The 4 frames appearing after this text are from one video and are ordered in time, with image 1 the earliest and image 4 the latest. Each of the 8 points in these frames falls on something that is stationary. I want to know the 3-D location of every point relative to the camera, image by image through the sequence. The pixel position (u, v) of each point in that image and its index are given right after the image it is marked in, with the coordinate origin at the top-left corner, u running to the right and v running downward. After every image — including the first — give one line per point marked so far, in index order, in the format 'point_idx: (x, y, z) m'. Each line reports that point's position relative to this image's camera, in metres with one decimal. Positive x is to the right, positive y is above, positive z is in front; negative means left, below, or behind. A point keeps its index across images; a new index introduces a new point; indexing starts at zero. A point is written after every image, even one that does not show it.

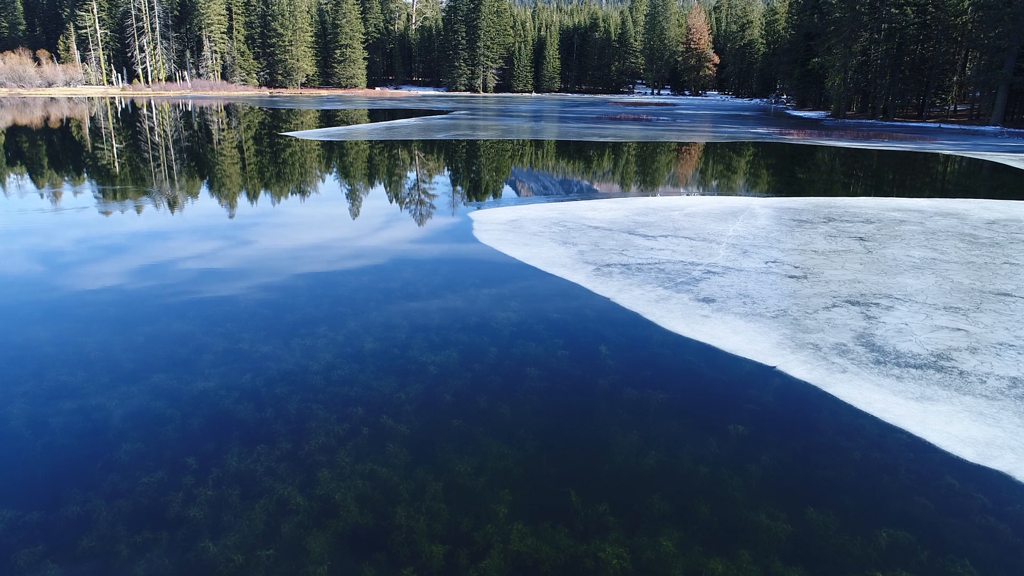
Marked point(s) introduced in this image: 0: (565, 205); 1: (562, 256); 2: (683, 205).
0: (+0.8, +1.2, +10.8) m
1: (+0.5, +0.3, +8.0) m
2: (+2.4, +1.1, +10.1) m
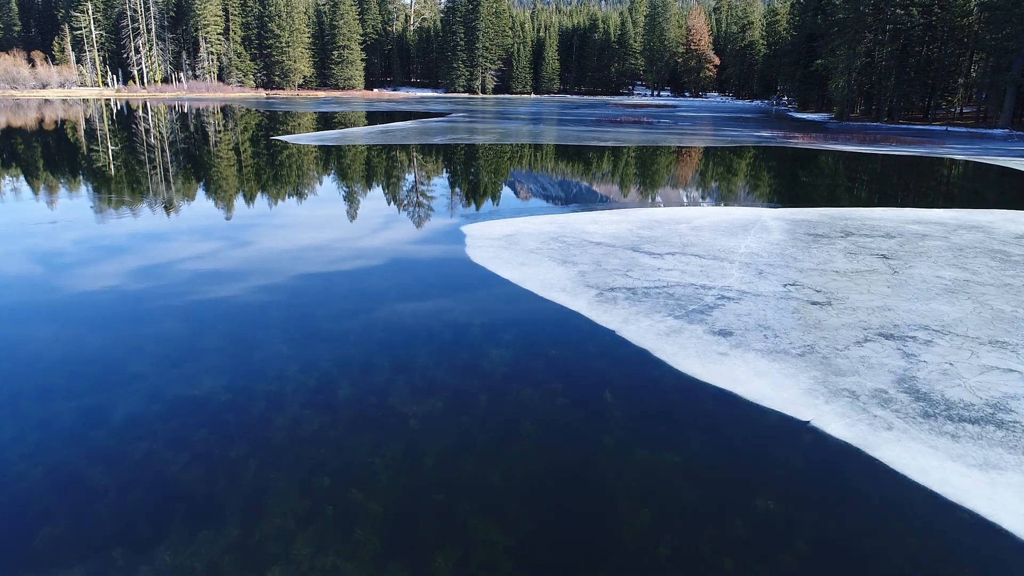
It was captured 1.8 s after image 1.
0: (+0.7, +1.0, +10.2) m
1: (+0.5, +0.1, +7.5) m
2: (+2.4, +0.9, +9.5) m
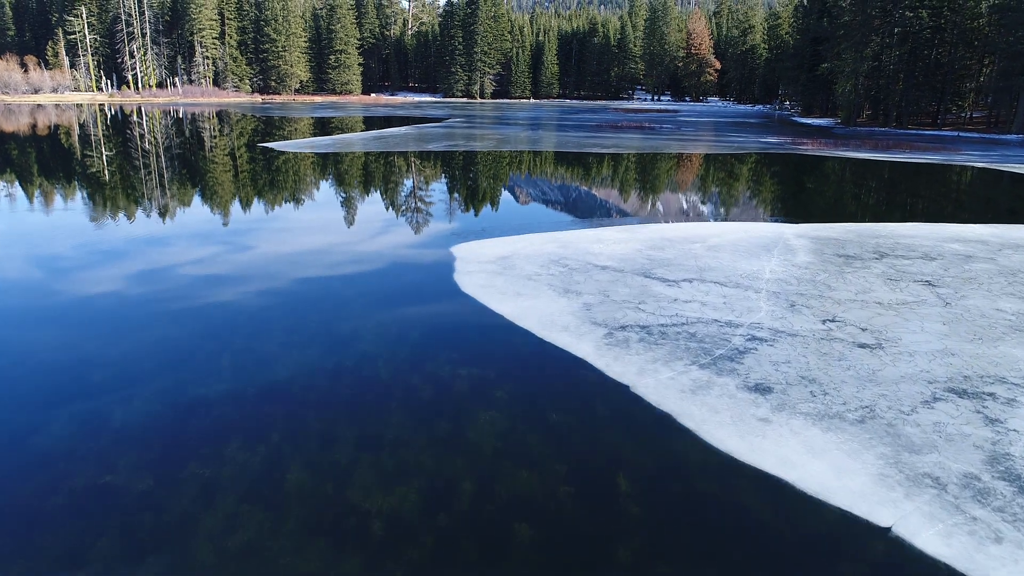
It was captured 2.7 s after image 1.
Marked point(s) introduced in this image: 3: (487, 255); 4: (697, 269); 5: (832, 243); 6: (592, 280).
0: (+0.7, +0.7, +9.3) m
1: (+0.5, -0.2, +6.6) m
2: (+2.3, +0.6, +8.6) m
3: (-0.3, +0.4, +8.8) m
4: (+1.8, +0.2, +7.2) m
5: (+3.6, +0.5, +8.1) m
6: (+0.8, +0.1, +7.3) m
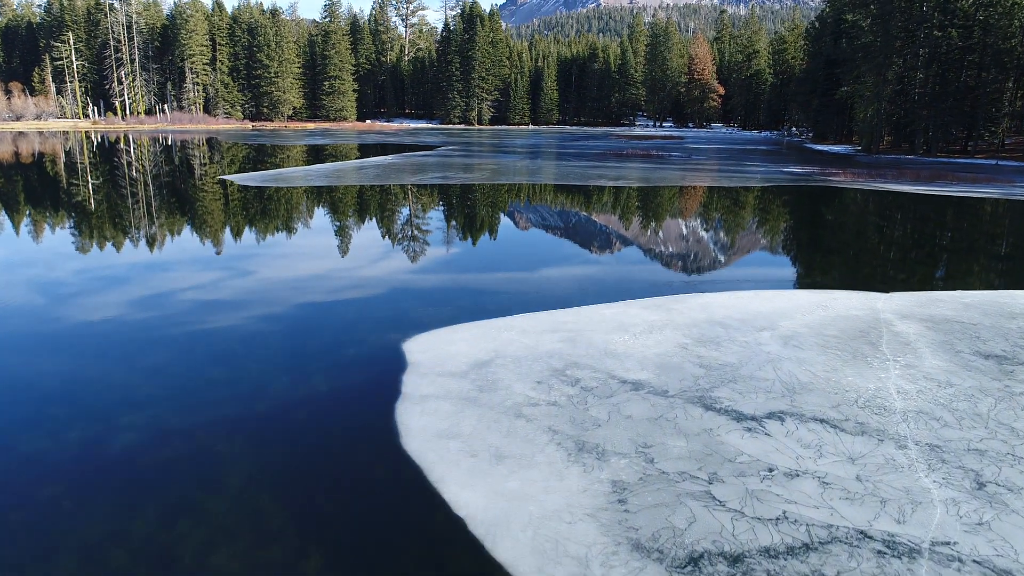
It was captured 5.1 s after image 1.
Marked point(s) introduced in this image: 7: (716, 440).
0: (+0.6, -0.2, +6.8) m
1: (+0.3, -1.0, +4.1) m
2: (+2.2, -0.2, +6.2) m
3: (-0.4, -0.4, +6.3) m
4: (+1.7, -0.6, +4.7) m
5: (+3.5, -0.3, +5.6) m
6: (+0.7, -0.7, +4.8) m
7: (+1.1, -0.8, +4.4) m
